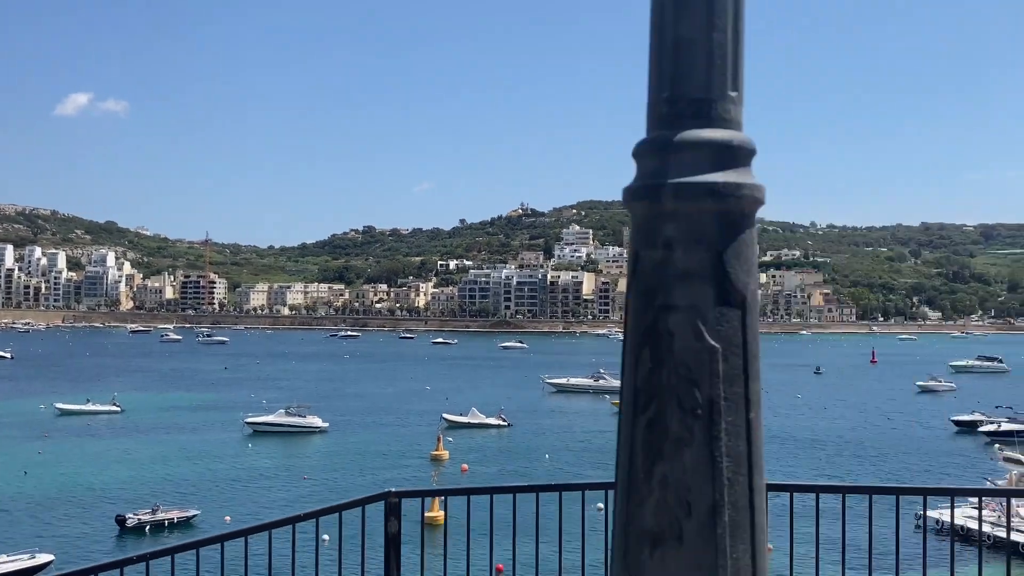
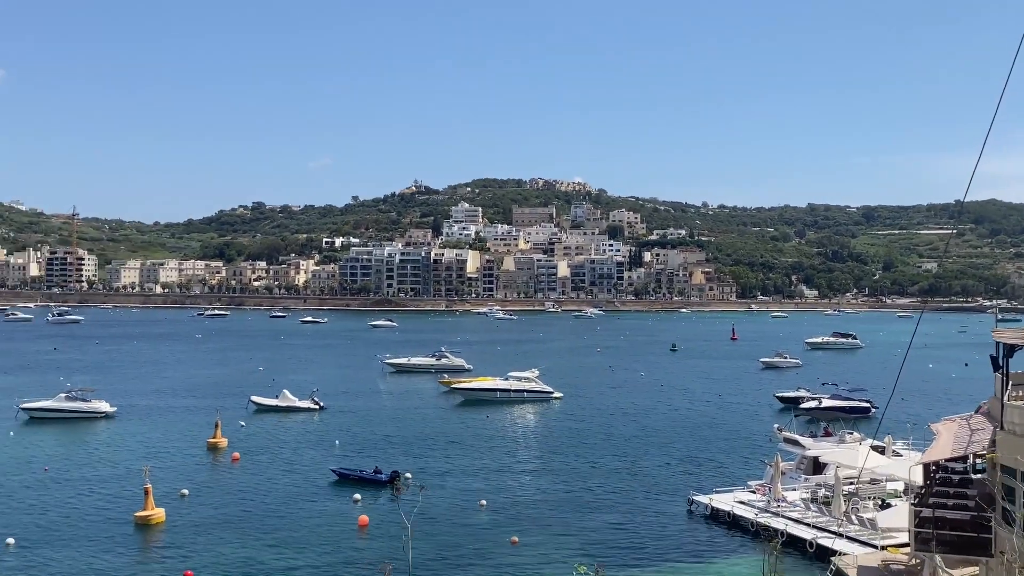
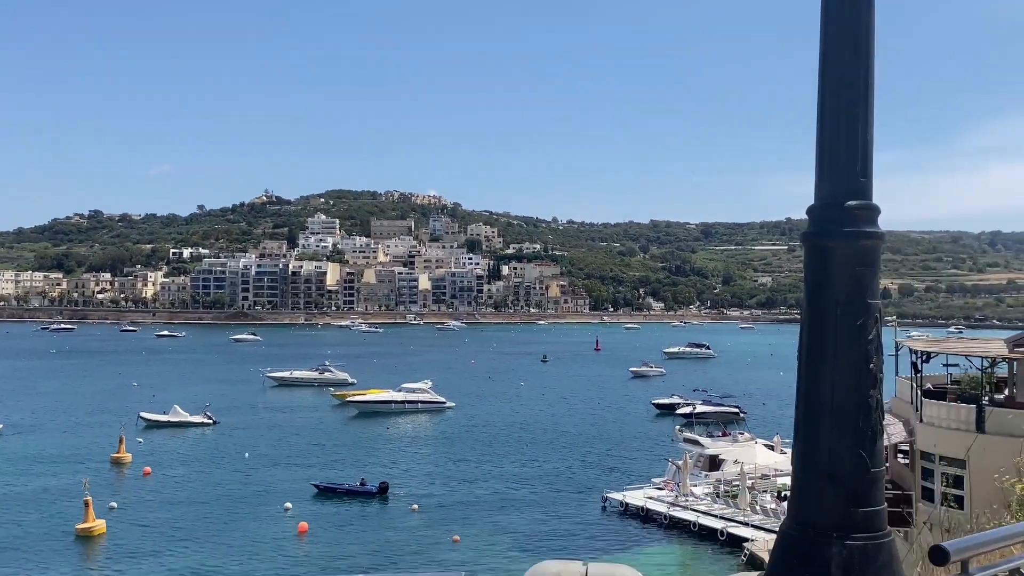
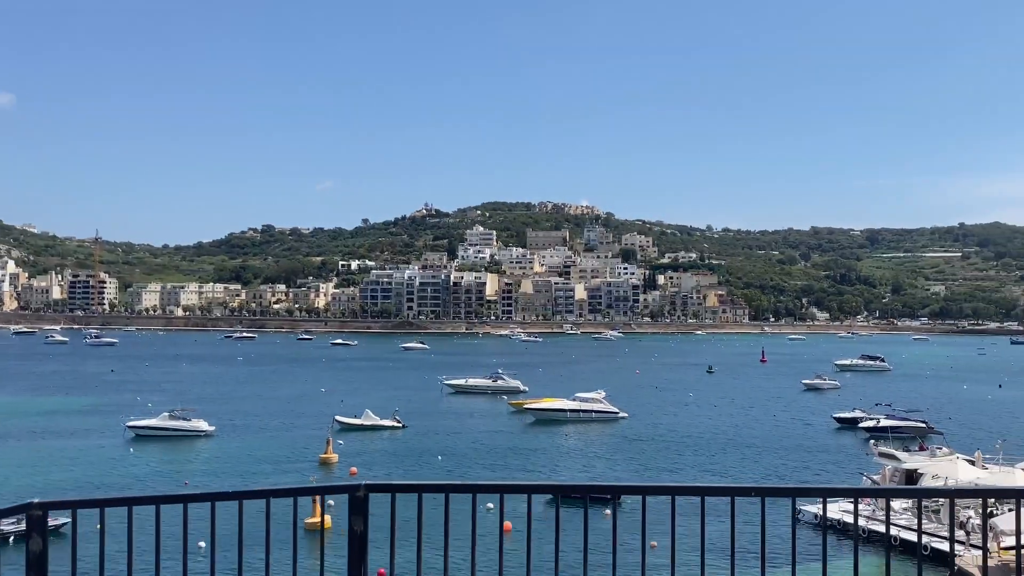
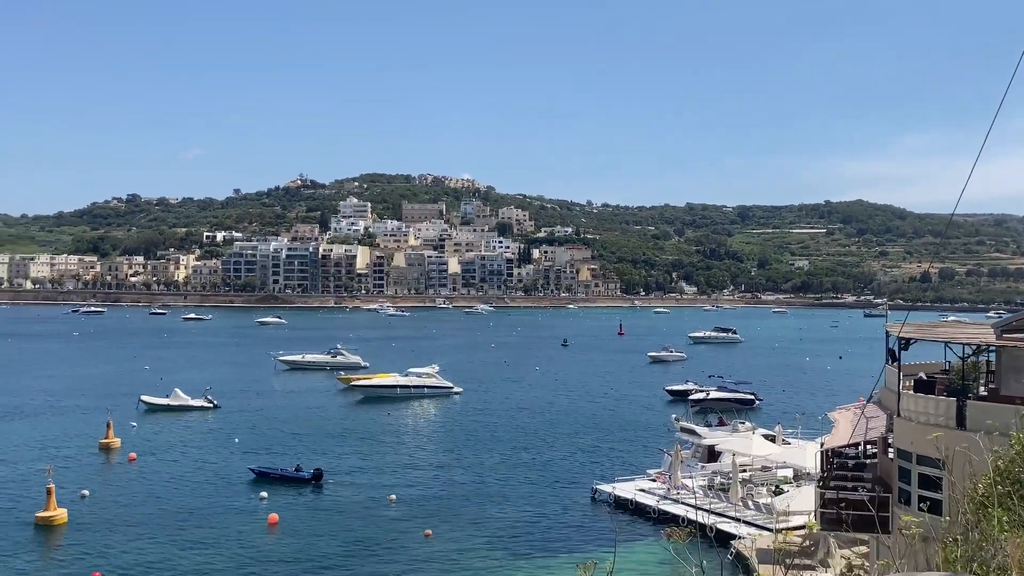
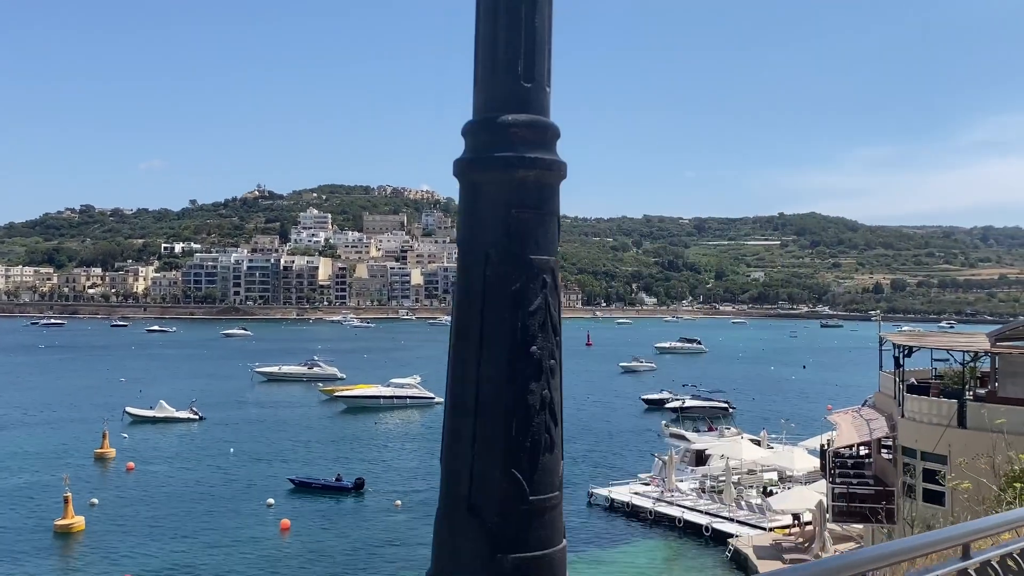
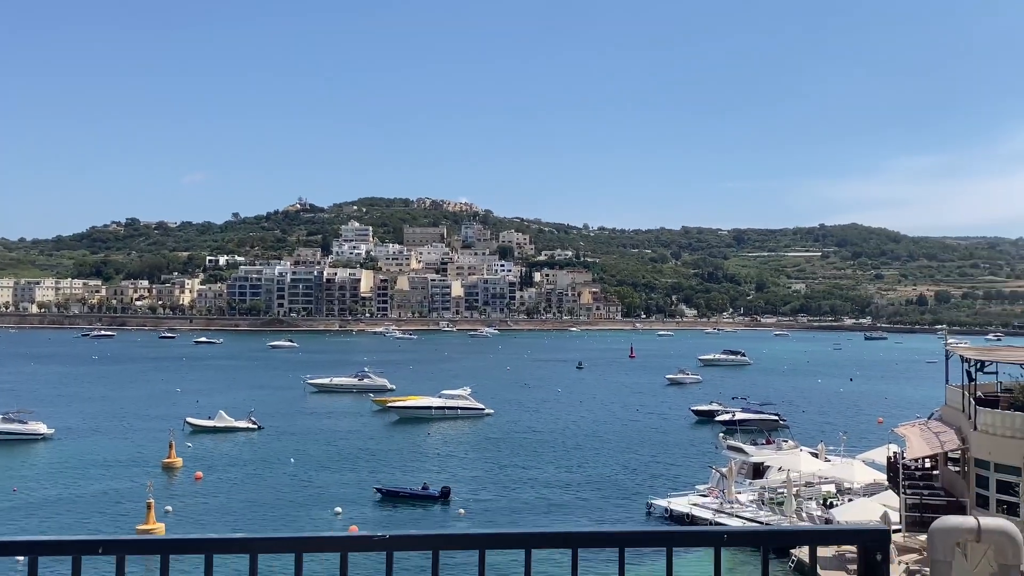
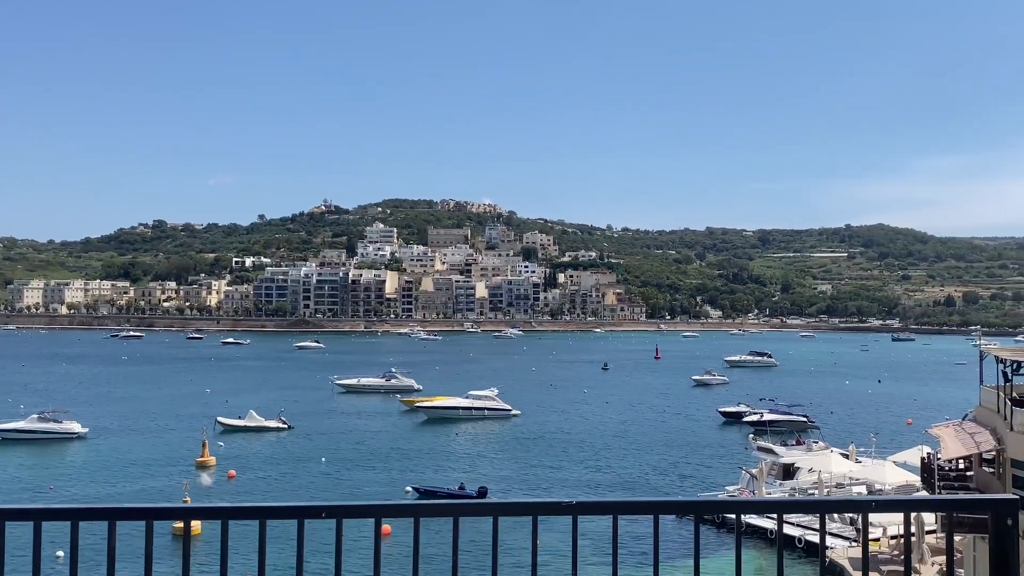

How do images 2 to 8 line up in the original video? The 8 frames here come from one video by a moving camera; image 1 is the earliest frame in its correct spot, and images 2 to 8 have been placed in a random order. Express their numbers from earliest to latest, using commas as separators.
4, 8, 7, 3, 6, 5, 2
